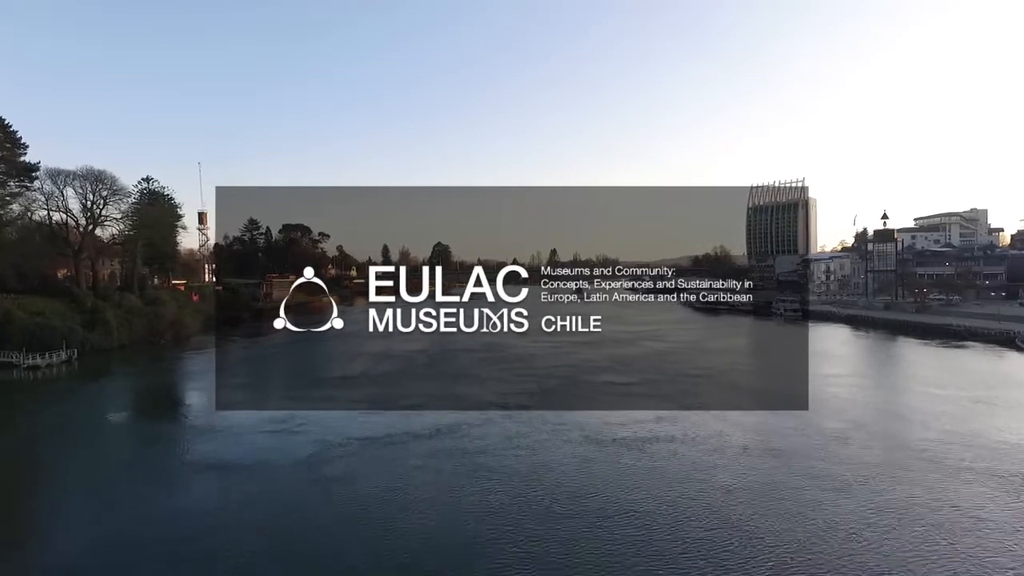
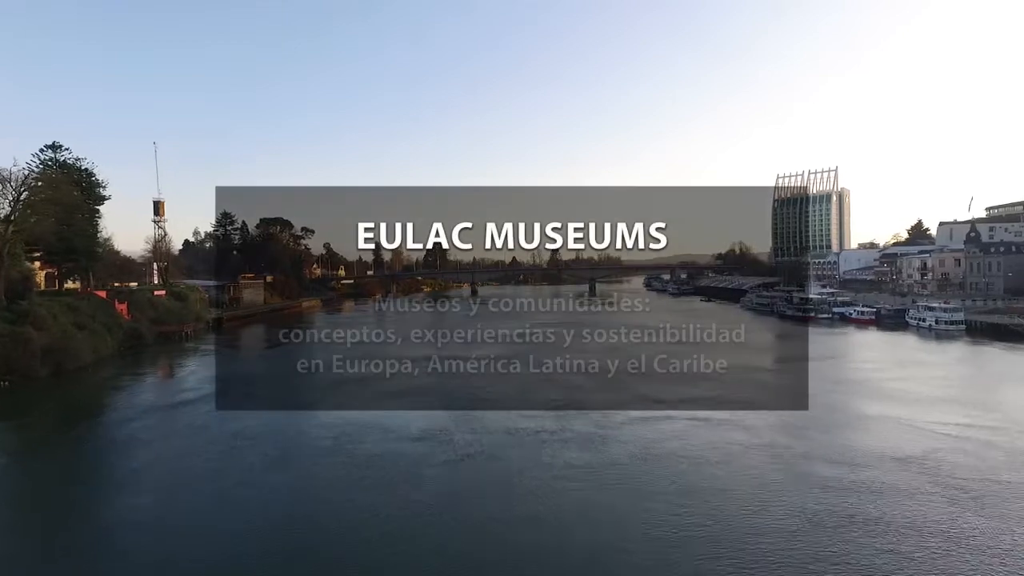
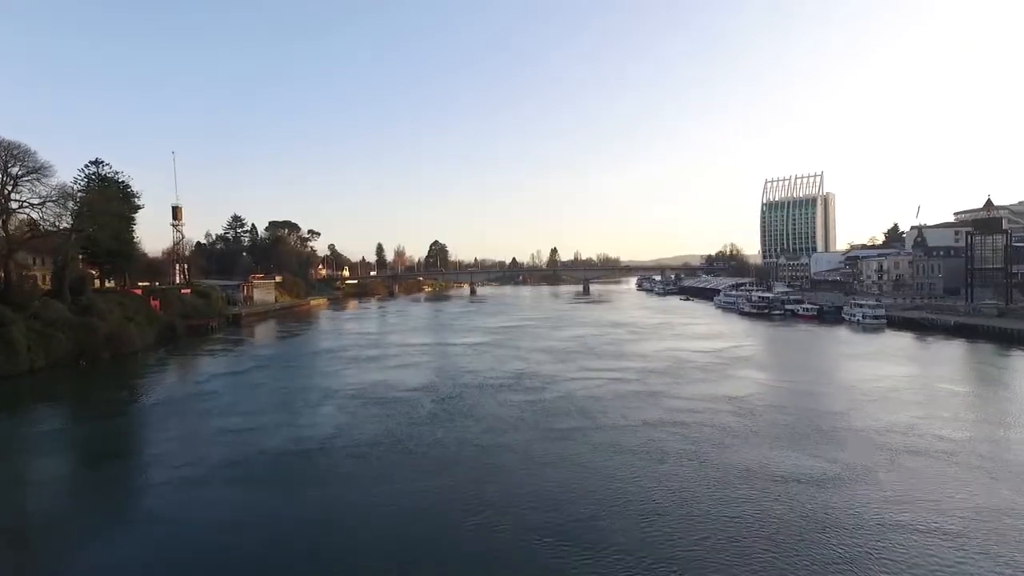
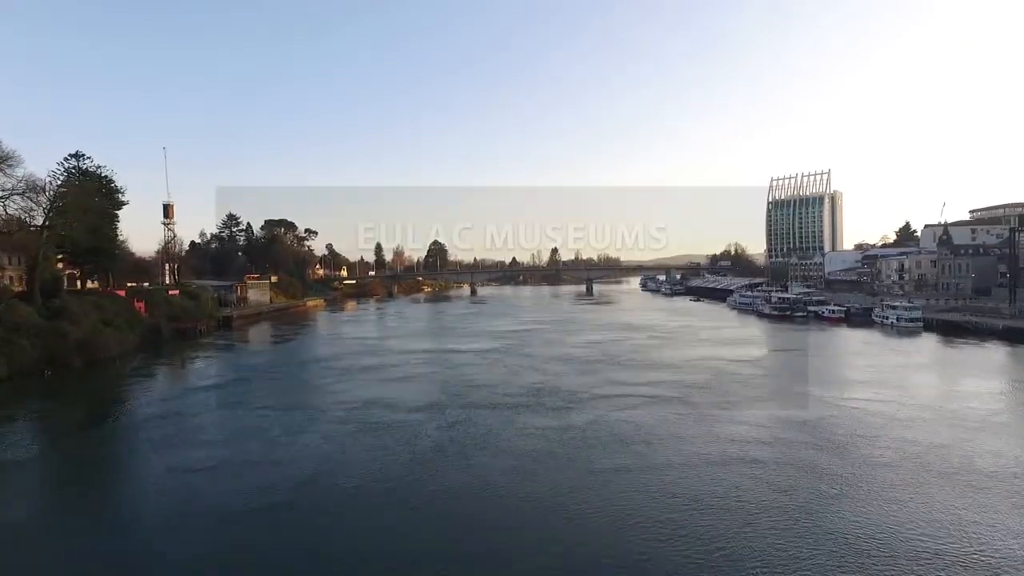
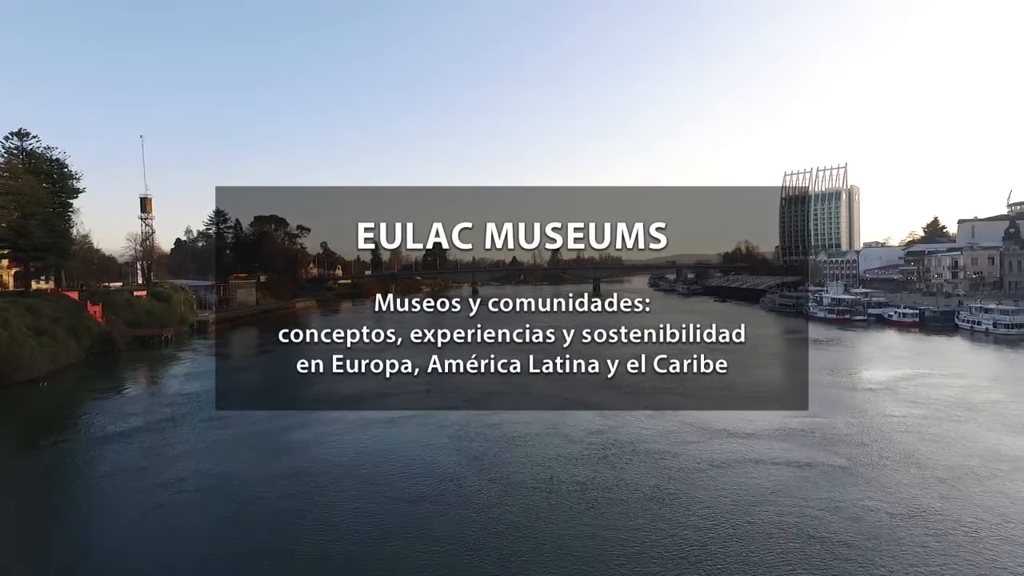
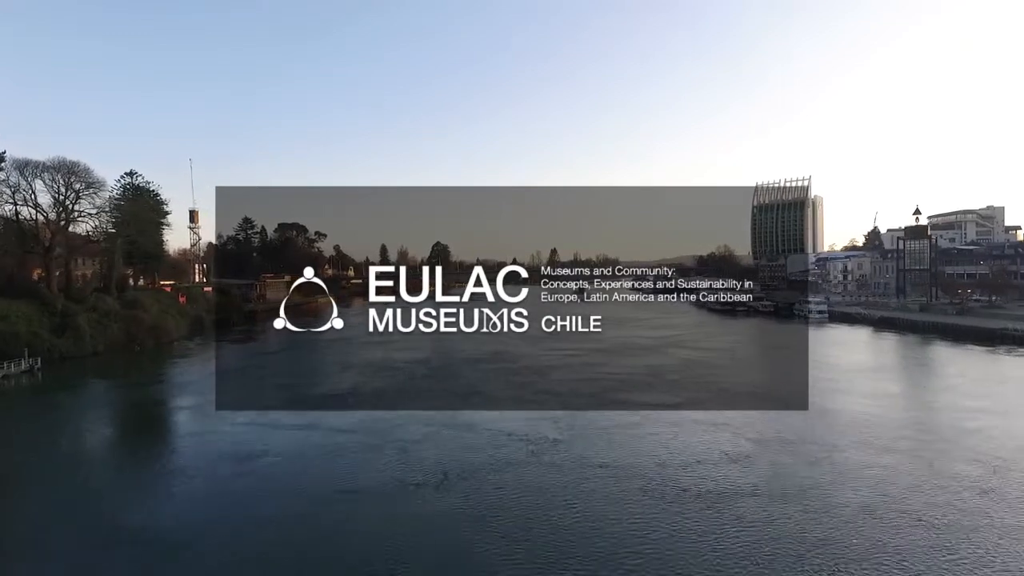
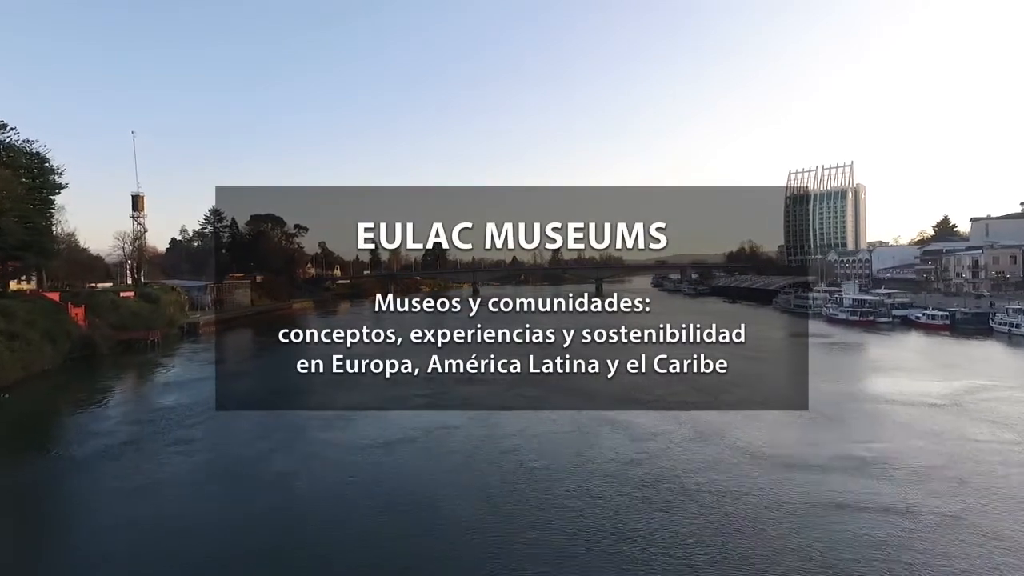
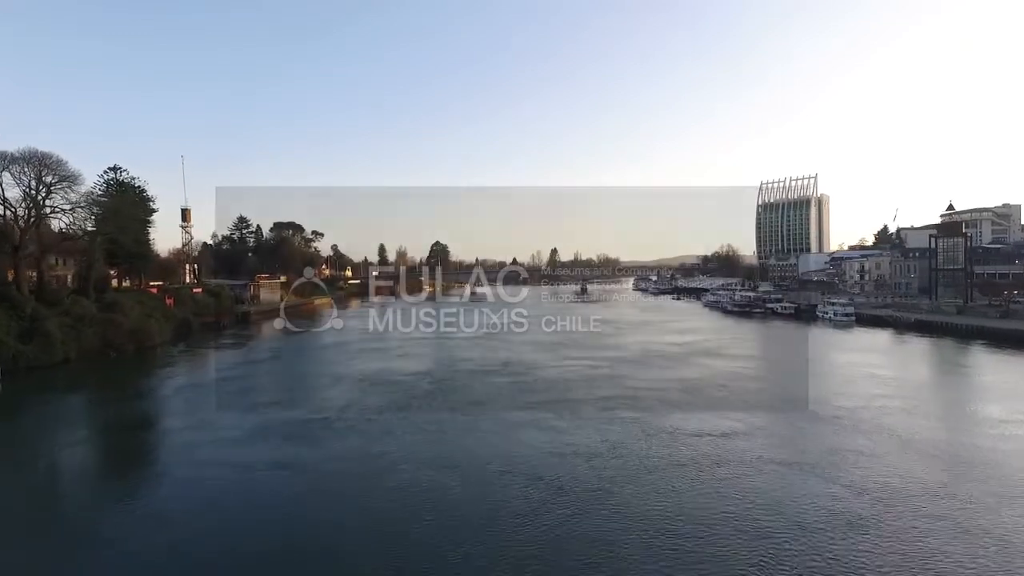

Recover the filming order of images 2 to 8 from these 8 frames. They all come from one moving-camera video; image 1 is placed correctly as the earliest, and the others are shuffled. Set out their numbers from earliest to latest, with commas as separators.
6, 8, 3, 4, 2, 5, 7
